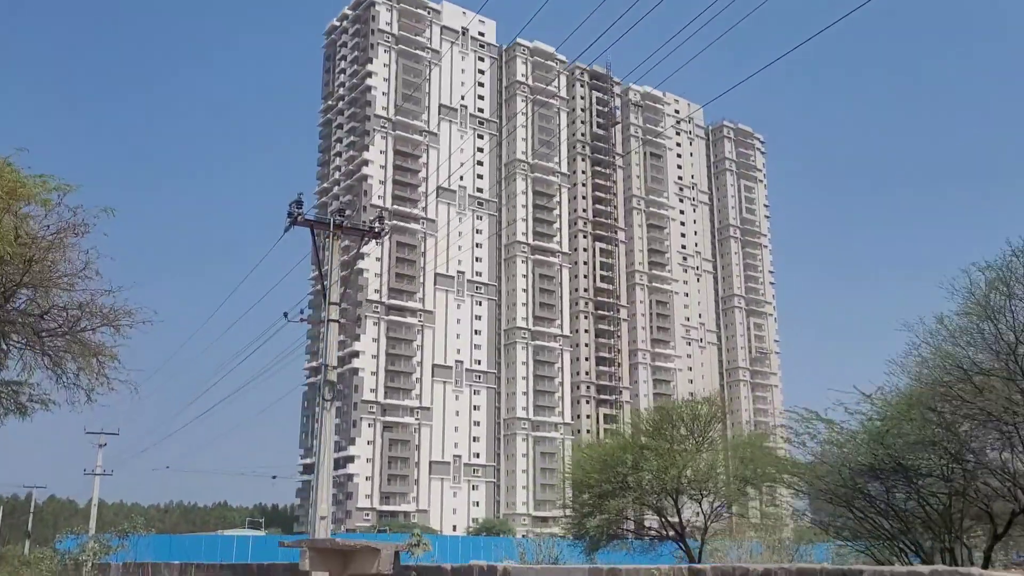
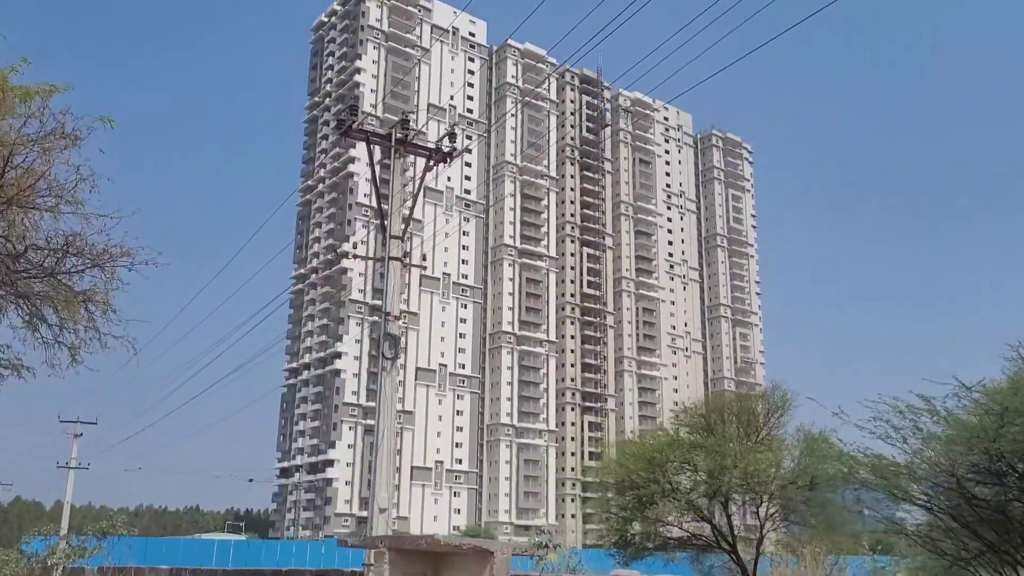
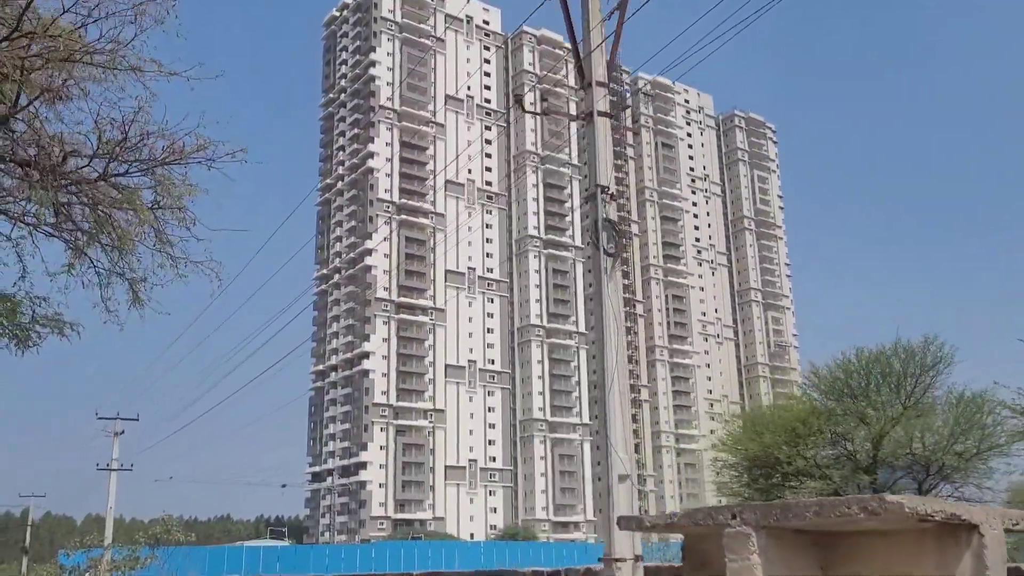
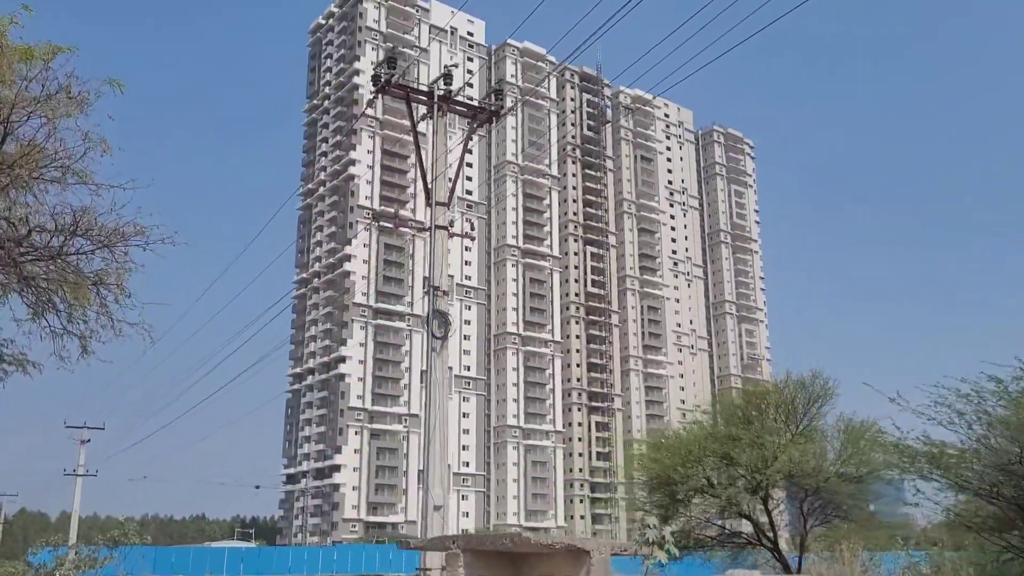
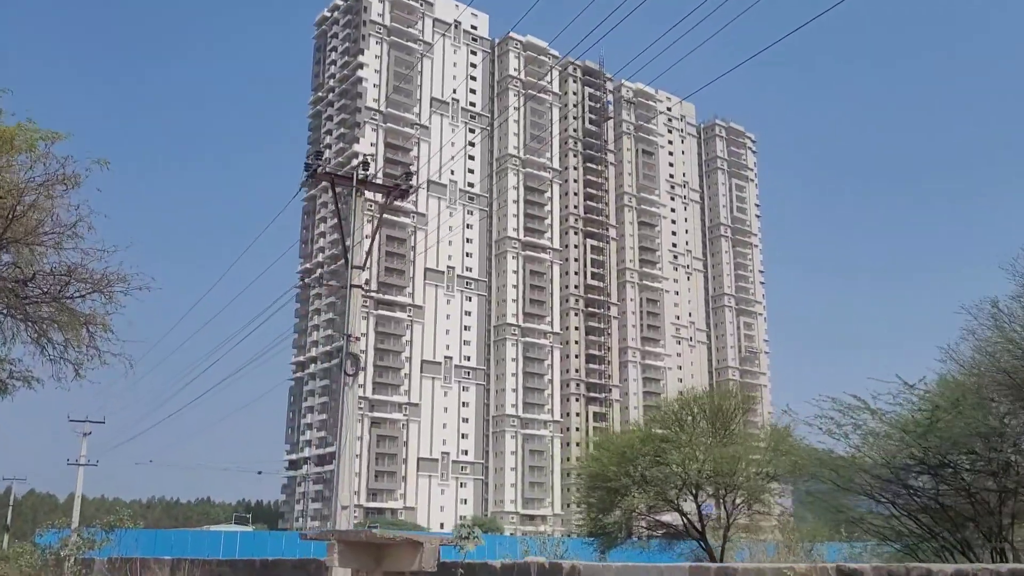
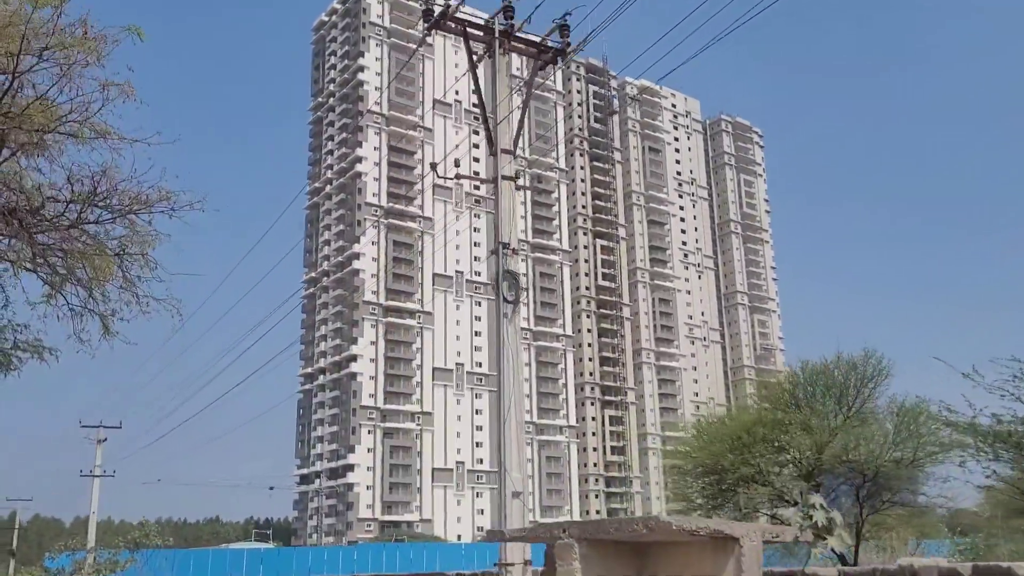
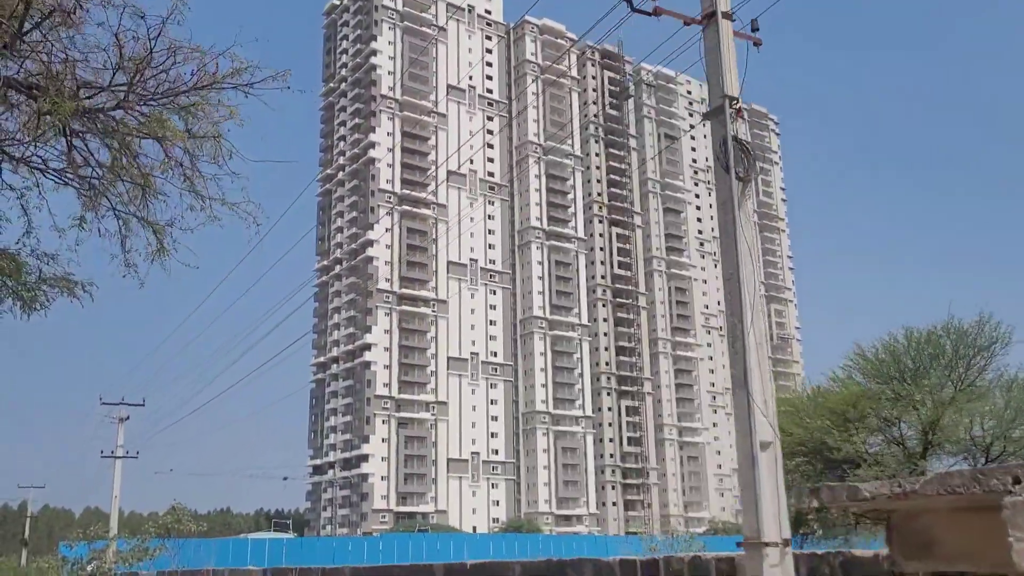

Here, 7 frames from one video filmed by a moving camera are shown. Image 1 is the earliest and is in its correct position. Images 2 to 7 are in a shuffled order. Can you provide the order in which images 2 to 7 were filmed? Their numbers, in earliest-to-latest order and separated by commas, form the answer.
5, 2, 4, 6, 3, 7
